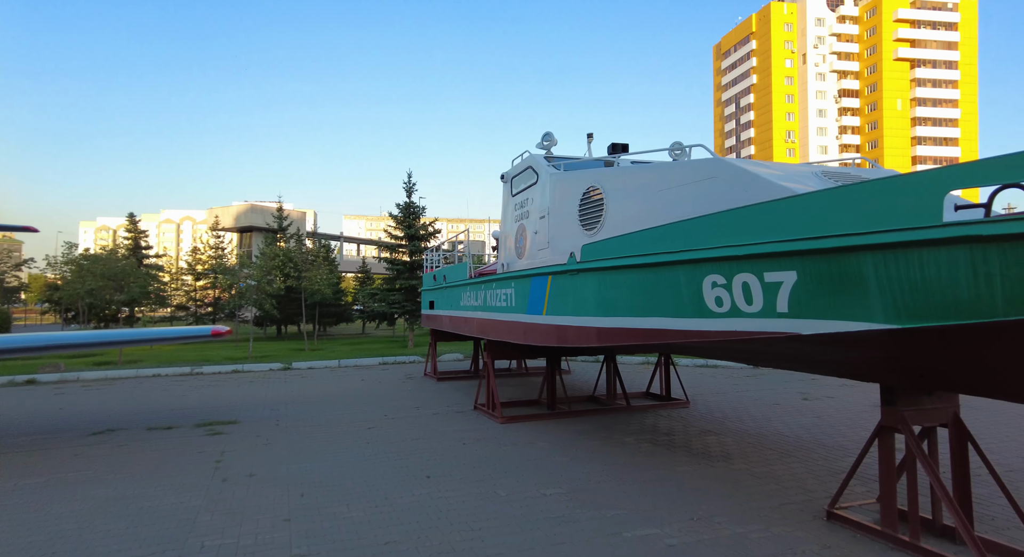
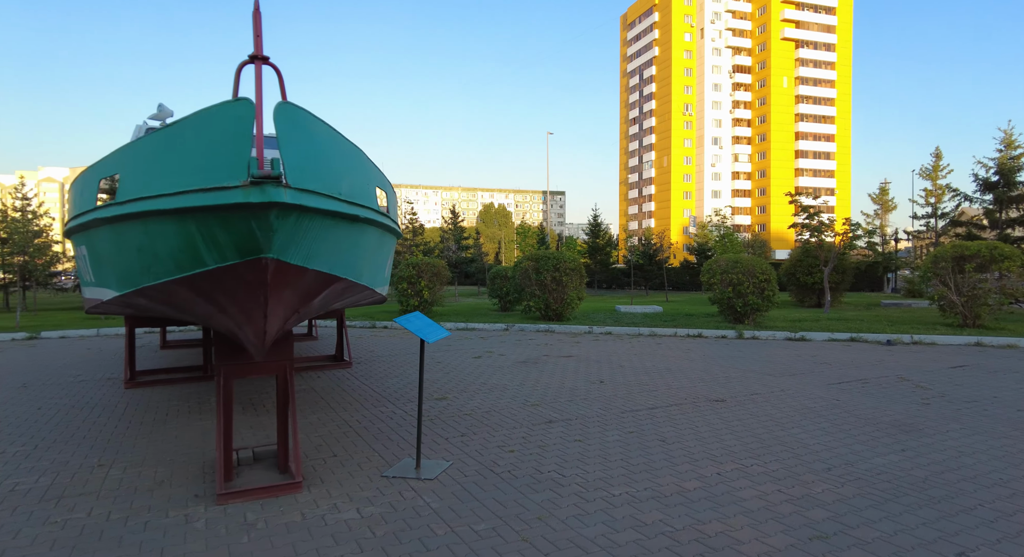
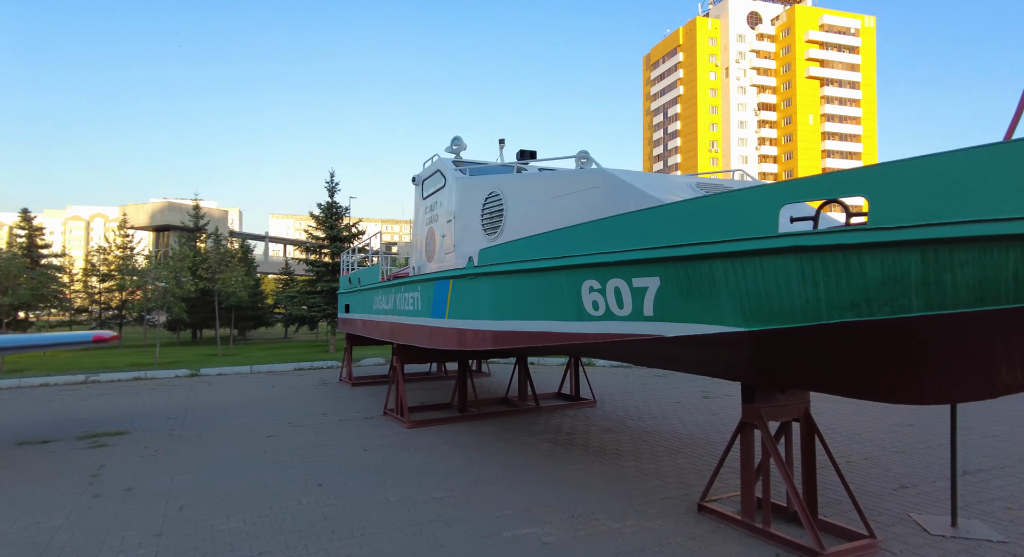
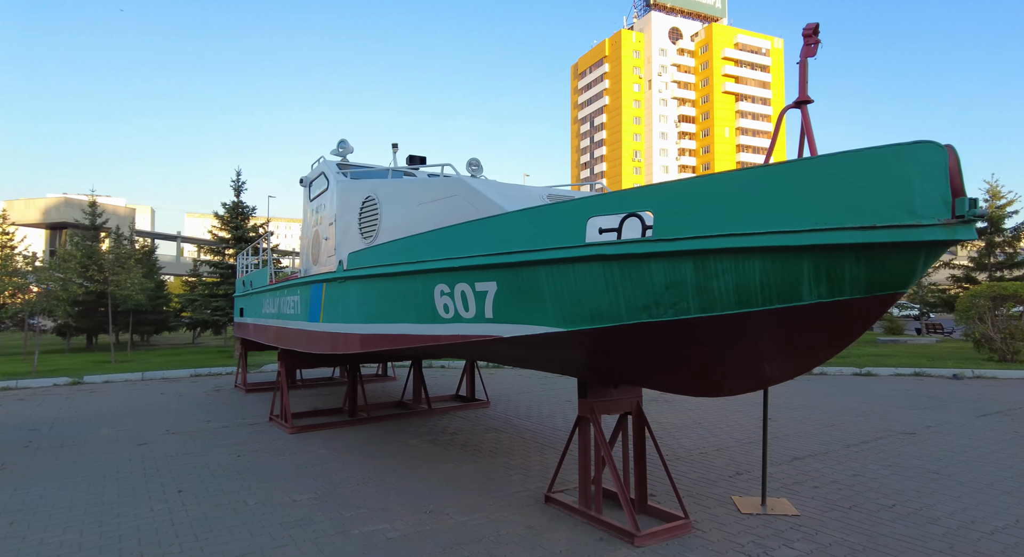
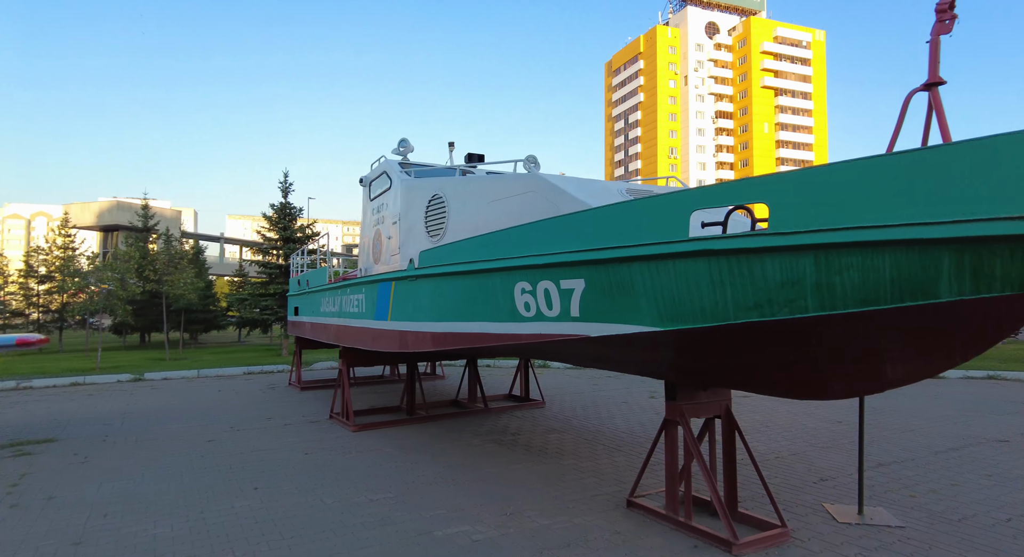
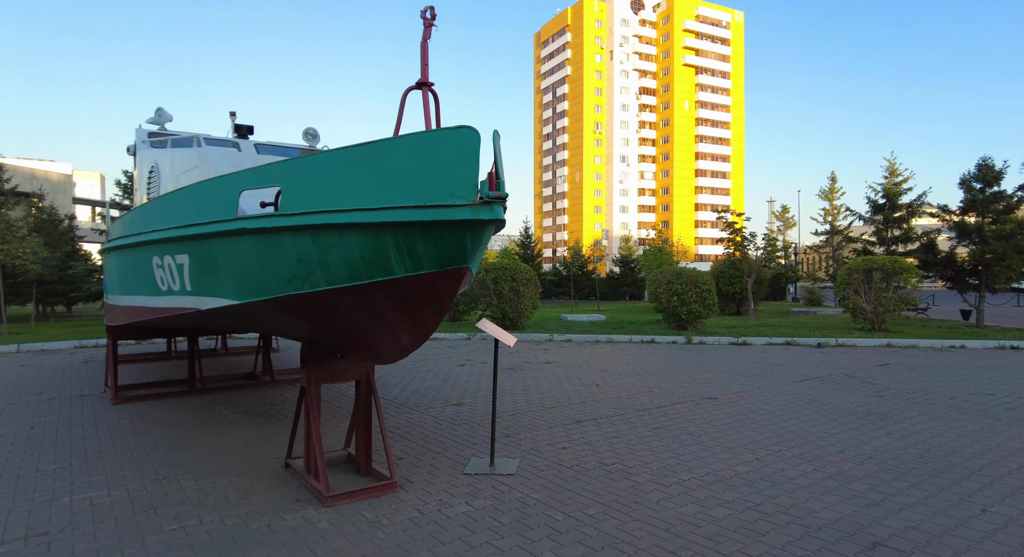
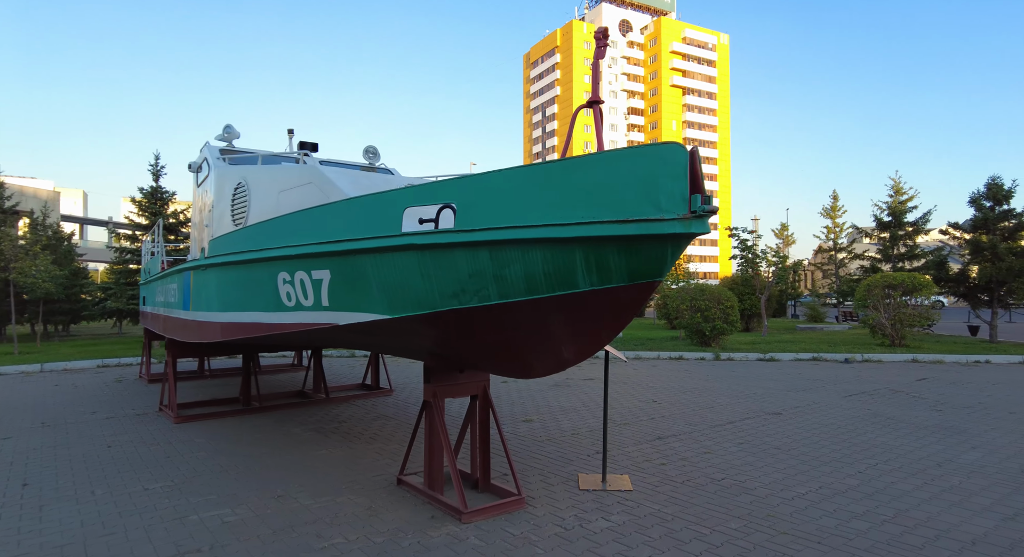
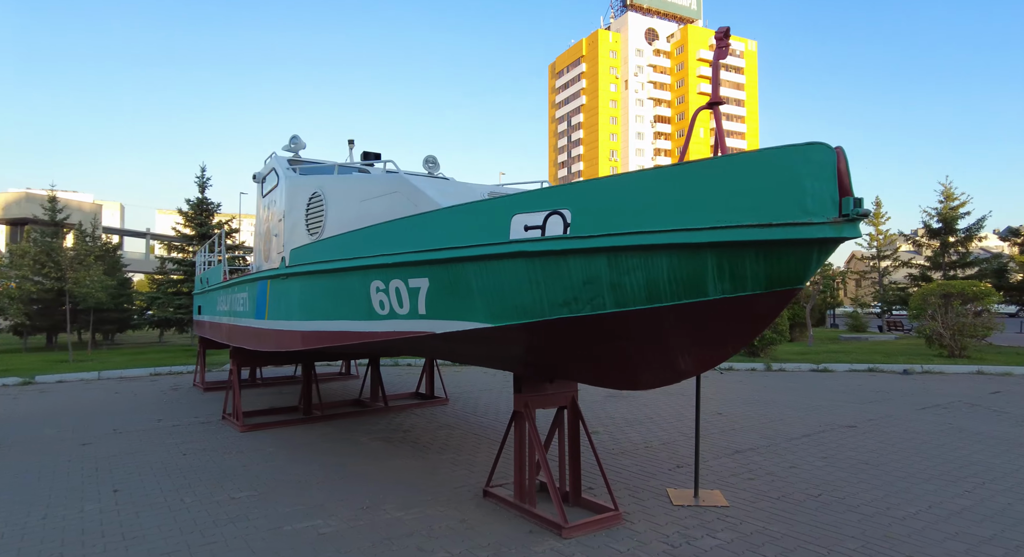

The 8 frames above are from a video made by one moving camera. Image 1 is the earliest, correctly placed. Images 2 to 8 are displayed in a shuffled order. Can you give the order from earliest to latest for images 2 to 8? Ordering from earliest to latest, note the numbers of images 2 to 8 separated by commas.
3, 5, 4, 8, 7, 6, 2
